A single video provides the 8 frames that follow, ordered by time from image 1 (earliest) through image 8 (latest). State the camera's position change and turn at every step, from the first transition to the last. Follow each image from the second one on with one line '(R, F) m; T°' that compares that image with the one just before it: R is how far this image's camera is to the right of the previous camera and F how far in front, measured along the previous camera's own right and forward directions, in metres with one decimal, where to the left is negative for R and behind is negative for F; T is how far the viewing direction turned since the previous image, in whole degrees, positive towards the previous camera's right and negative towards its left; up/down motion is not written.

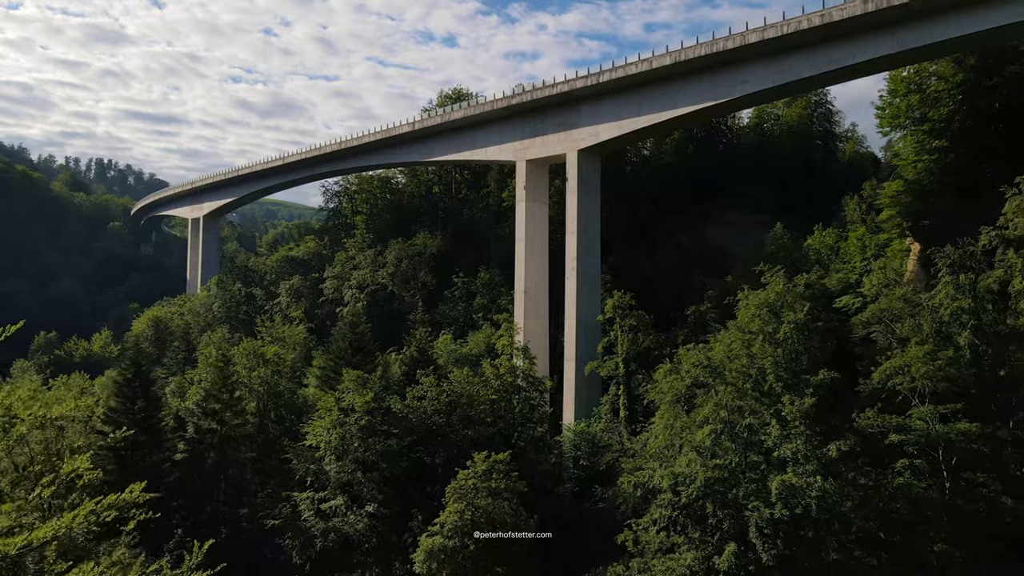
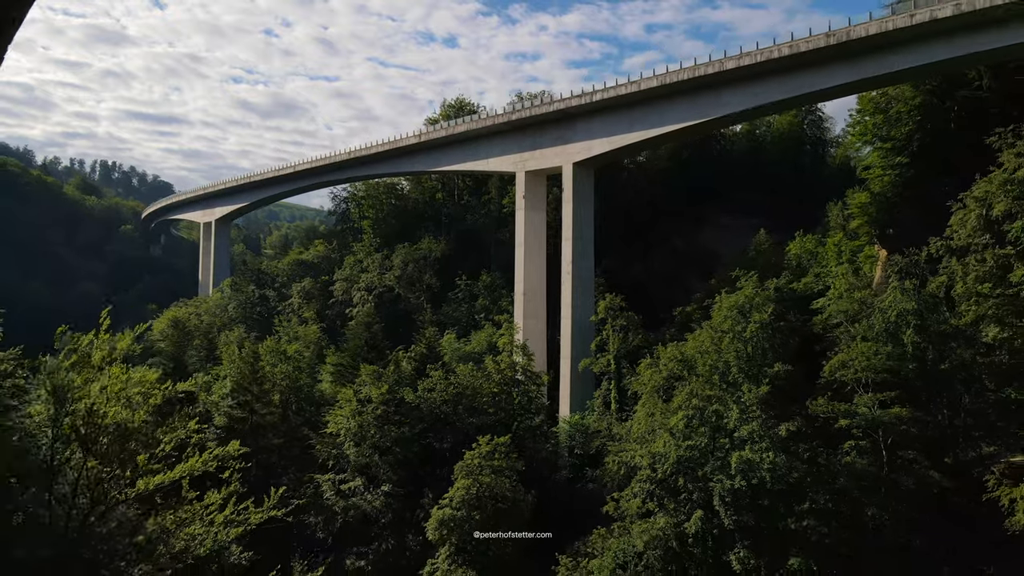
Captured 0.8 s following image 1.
(0.0, -1.9) m; 0°
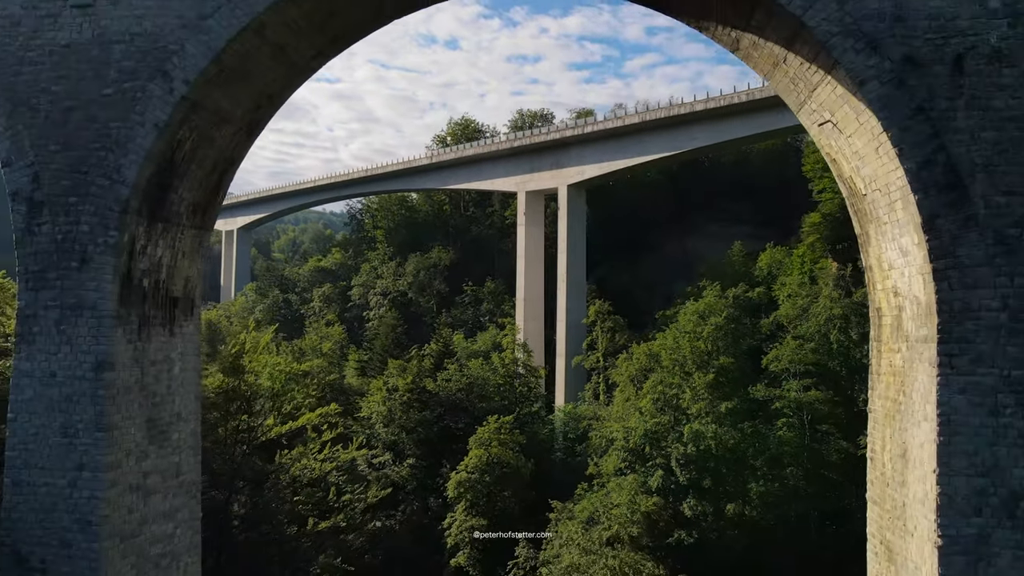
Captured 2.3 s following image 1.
(-0.1, -3.6) m; 0°
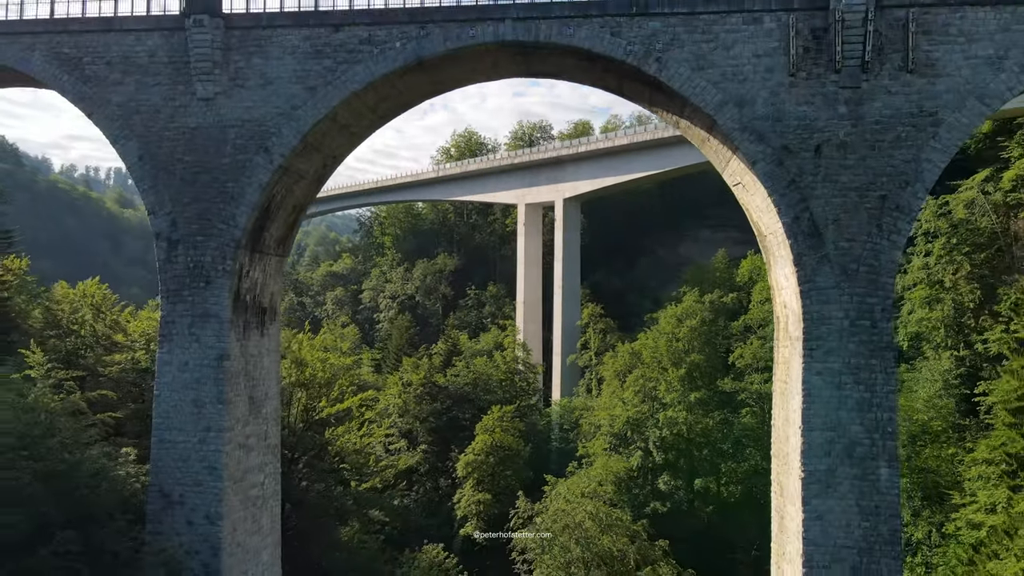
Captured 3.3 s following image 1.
(0.0, -2.7) m; 0°
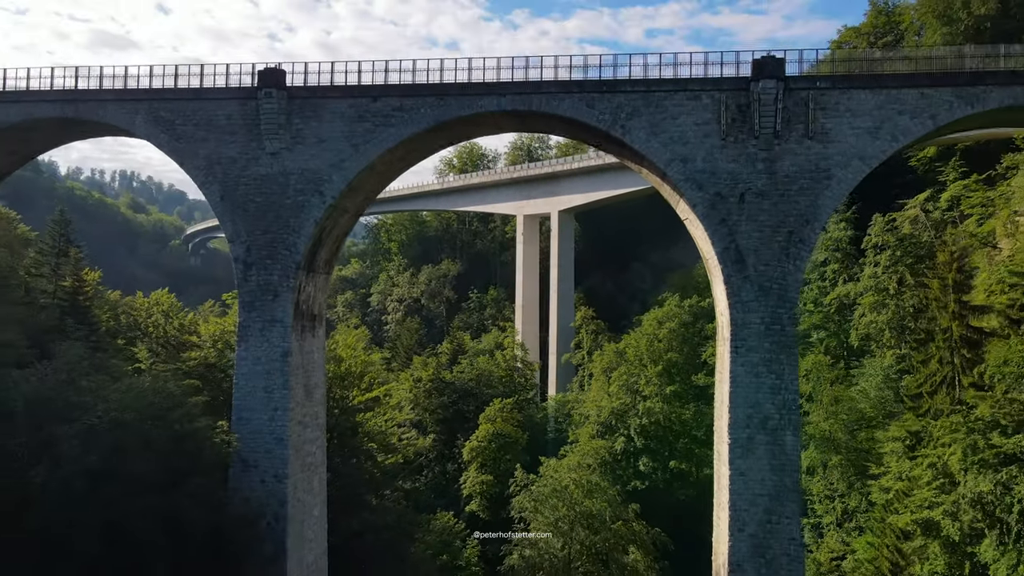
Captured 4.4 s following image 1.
(0.0, -2.8) m; 0°
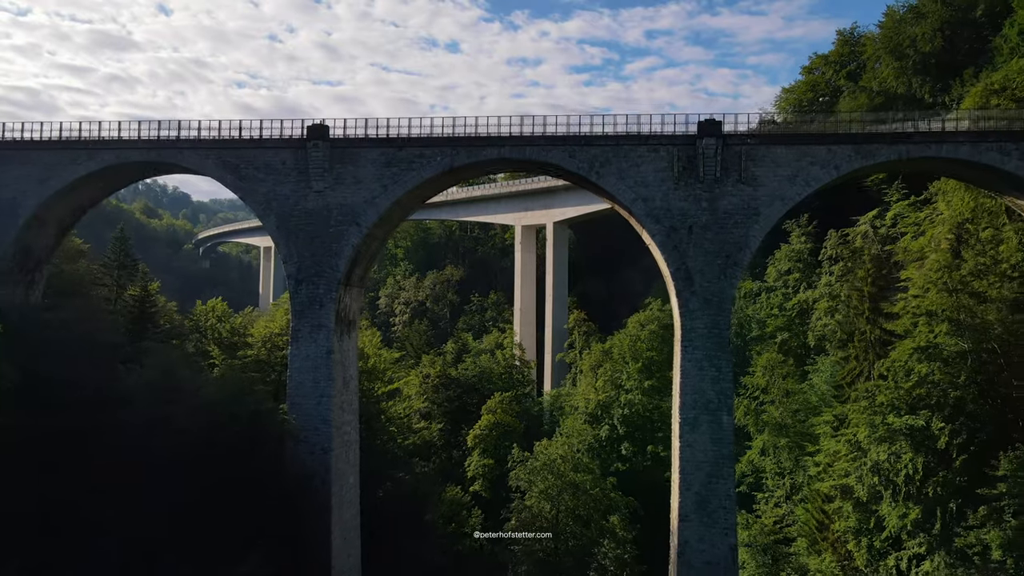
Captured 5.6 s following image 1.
(+0.1, -3.1) m; 0°
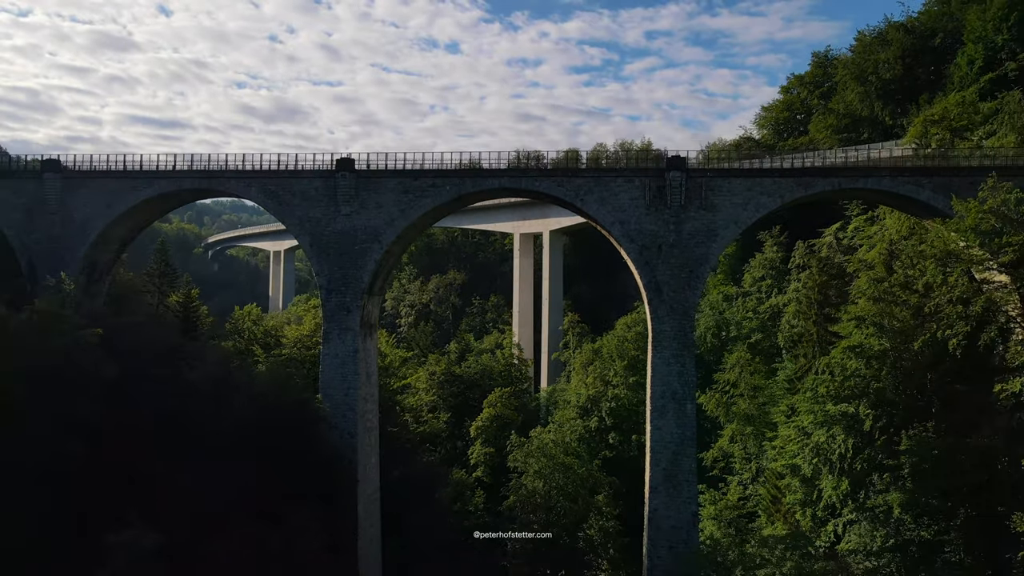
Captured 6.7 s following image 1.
(+0.1, -2.8) m; 0°
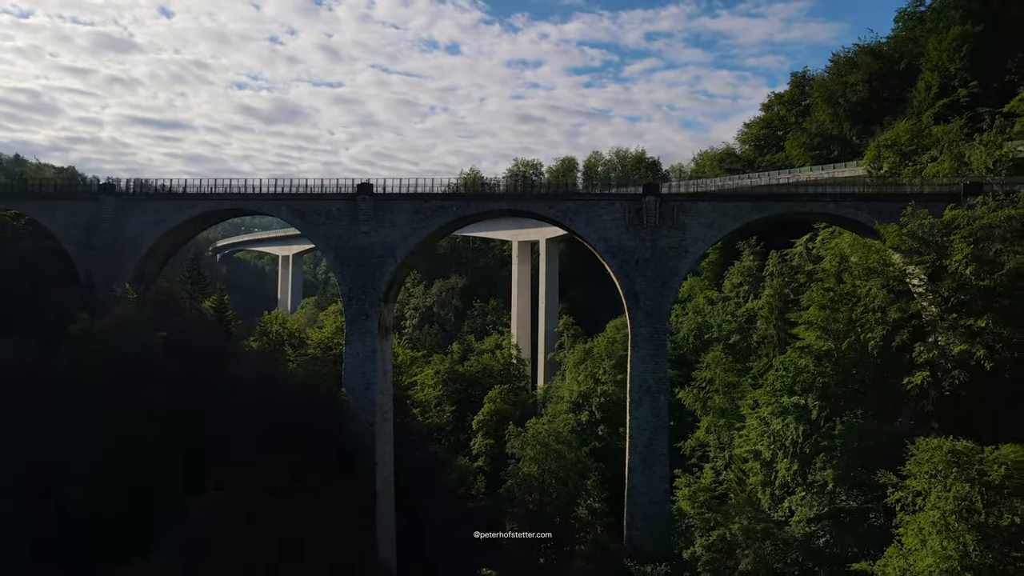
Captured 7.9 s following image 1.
(+0.1, -2.7) m; 0°
